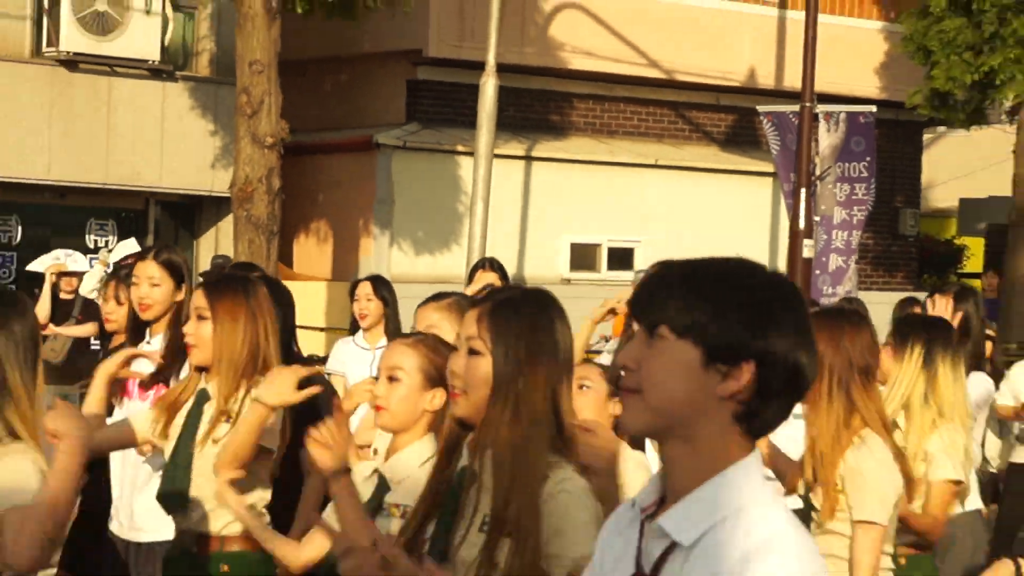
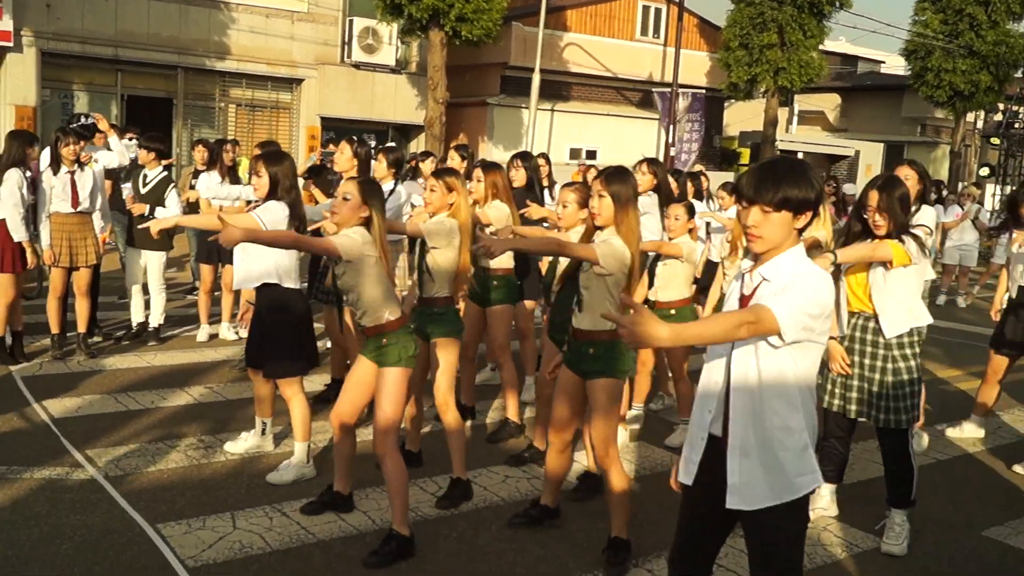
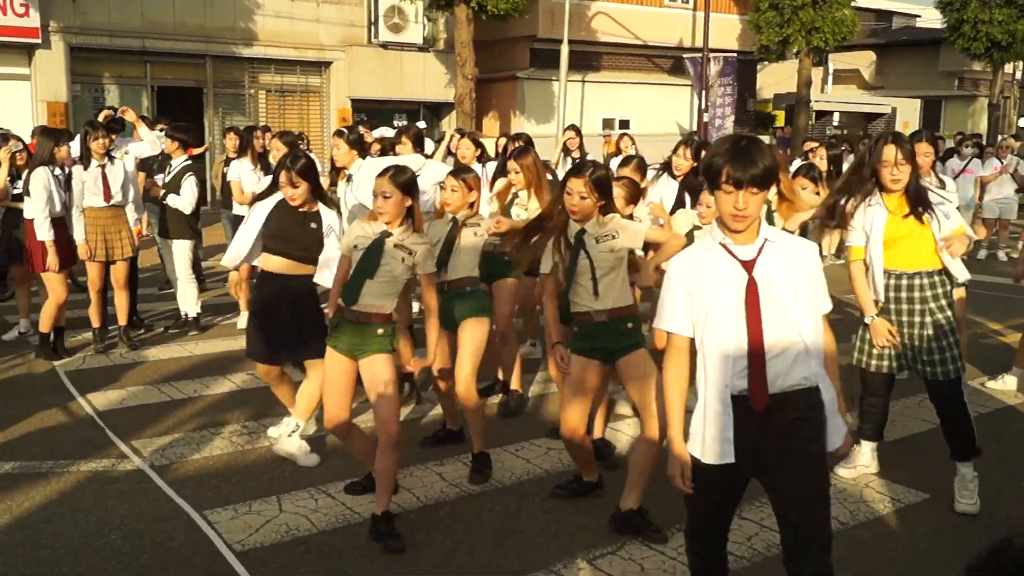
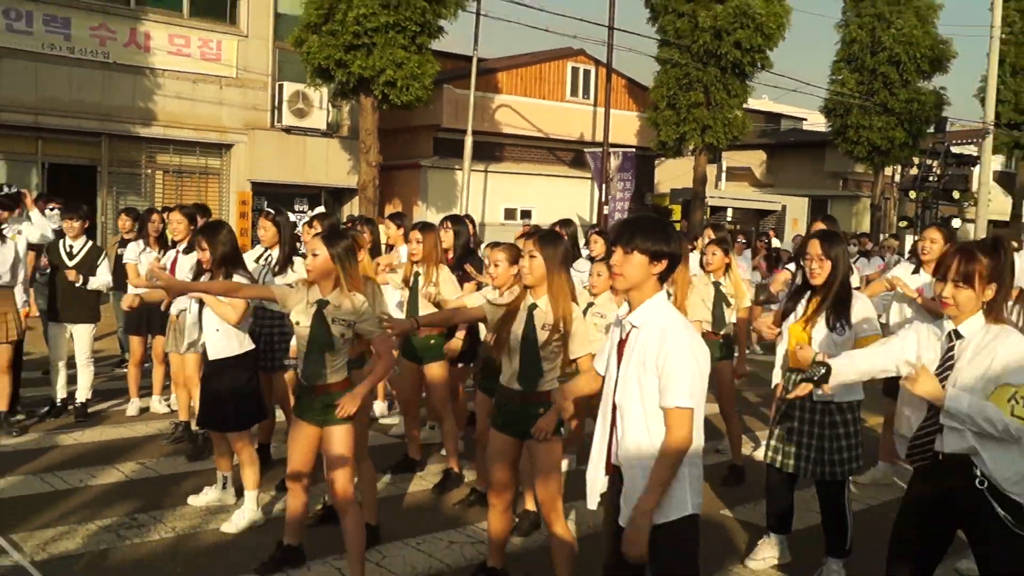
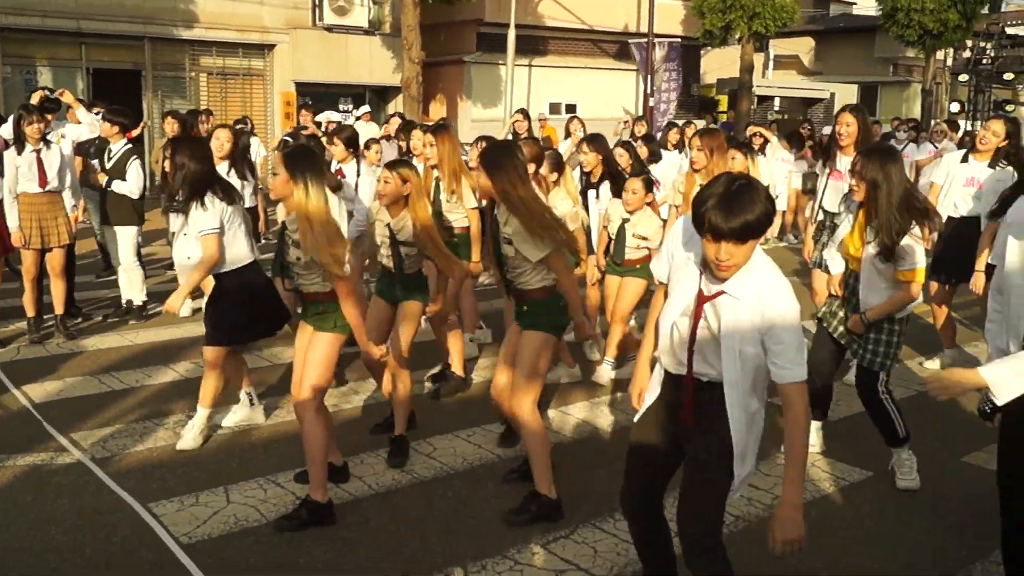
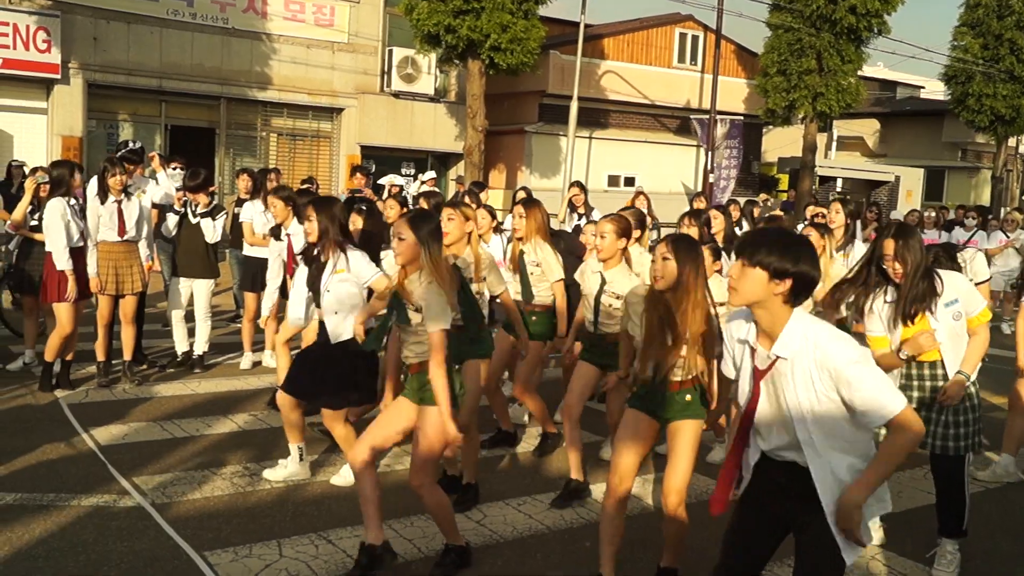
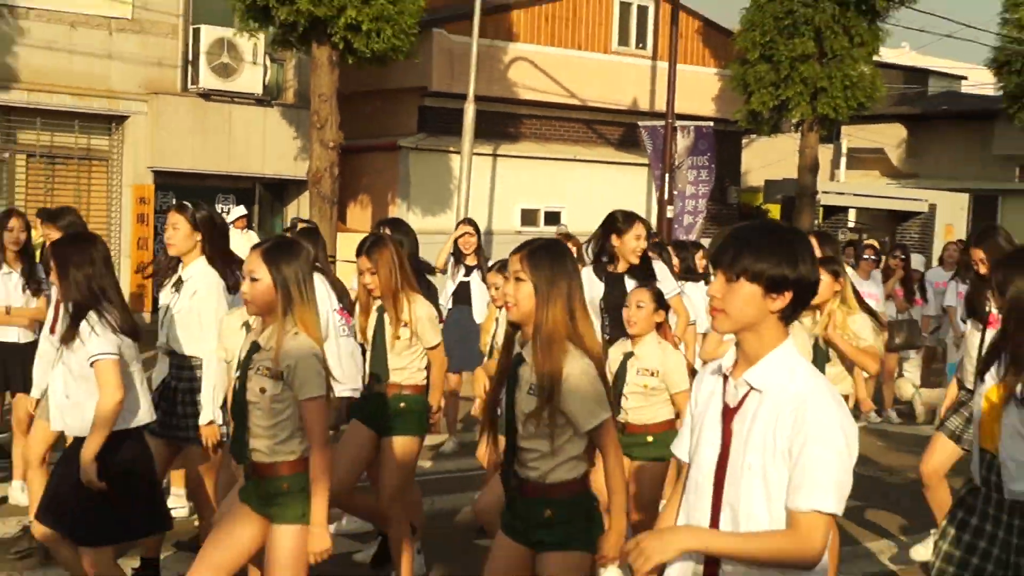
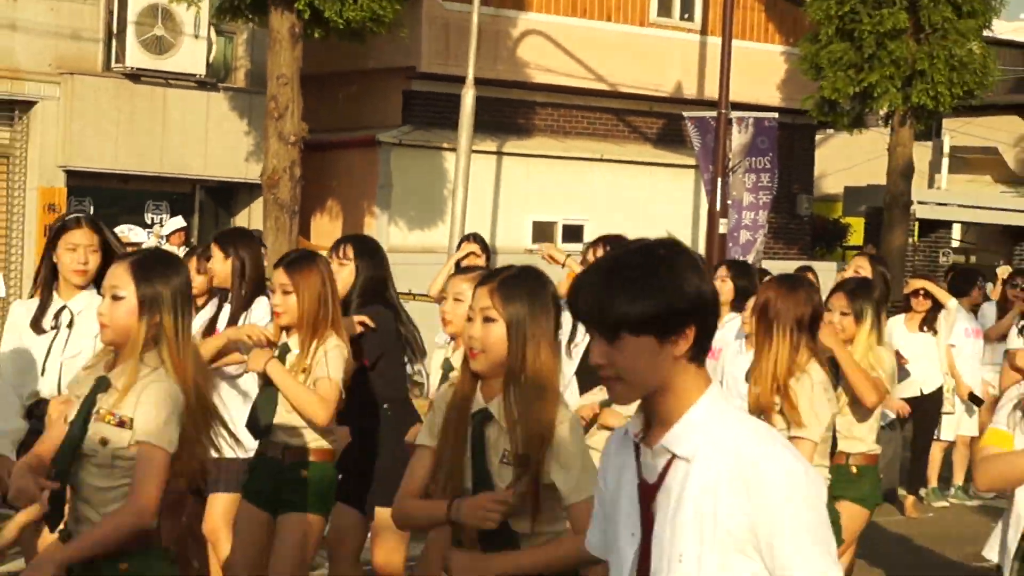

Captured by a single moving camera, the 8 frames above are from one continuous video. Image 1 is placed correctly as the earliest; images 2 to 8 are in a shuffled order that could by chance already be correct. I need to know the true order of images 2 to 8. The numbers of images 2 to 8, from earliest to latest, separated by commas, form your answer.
8, 7, 4, 6, 2, 3, 5
